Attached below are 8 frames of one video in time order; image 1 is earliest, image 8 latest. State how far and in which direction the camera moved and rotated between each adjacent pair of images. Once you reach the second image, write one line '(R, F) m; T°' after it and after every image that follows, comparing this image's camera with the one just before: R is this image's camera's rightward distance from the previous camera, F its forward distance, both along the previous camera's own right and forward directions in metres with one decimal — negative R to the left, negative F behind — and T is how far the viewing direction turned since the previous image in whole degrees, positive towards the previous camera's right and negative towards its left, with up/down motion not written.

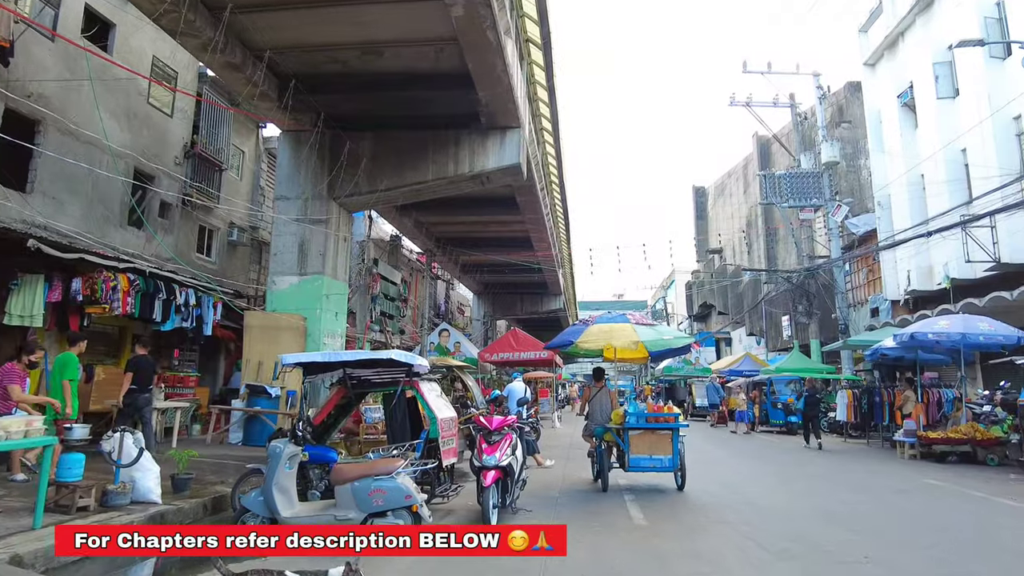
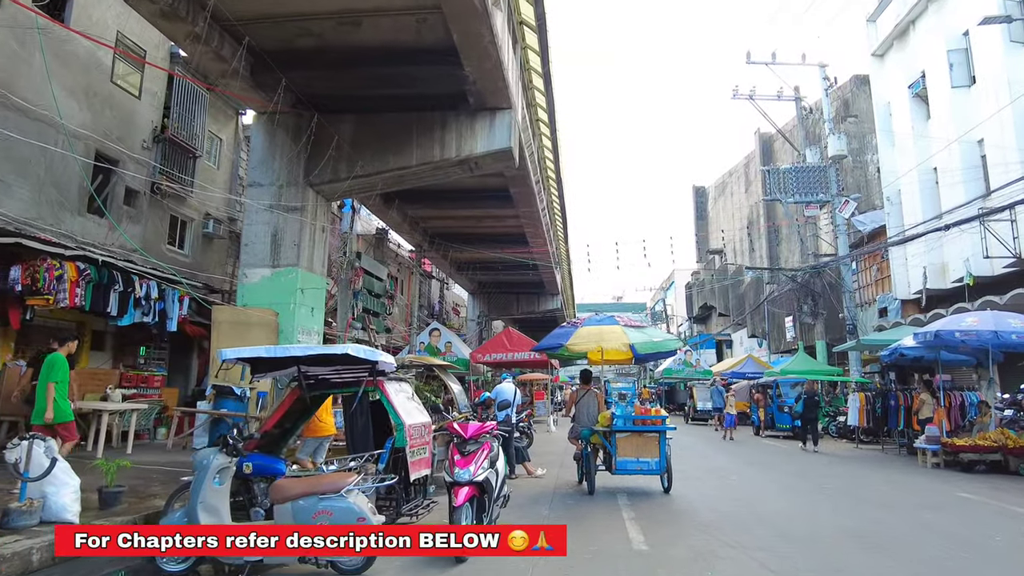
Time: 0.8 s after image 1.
(+0.2, +0.9) m; 0°
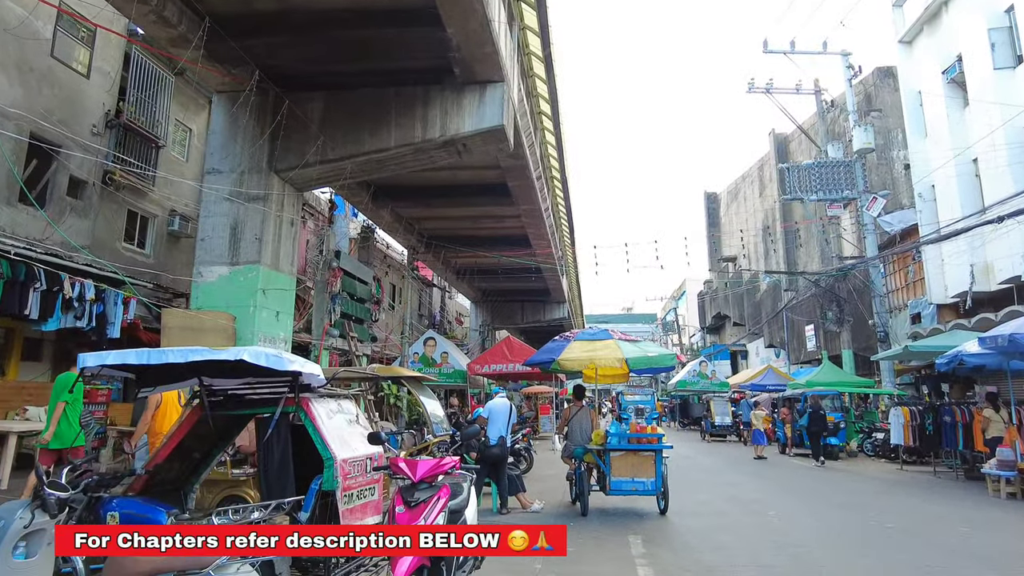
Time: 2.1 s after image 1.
(+0.2, +1.5) m; -1°
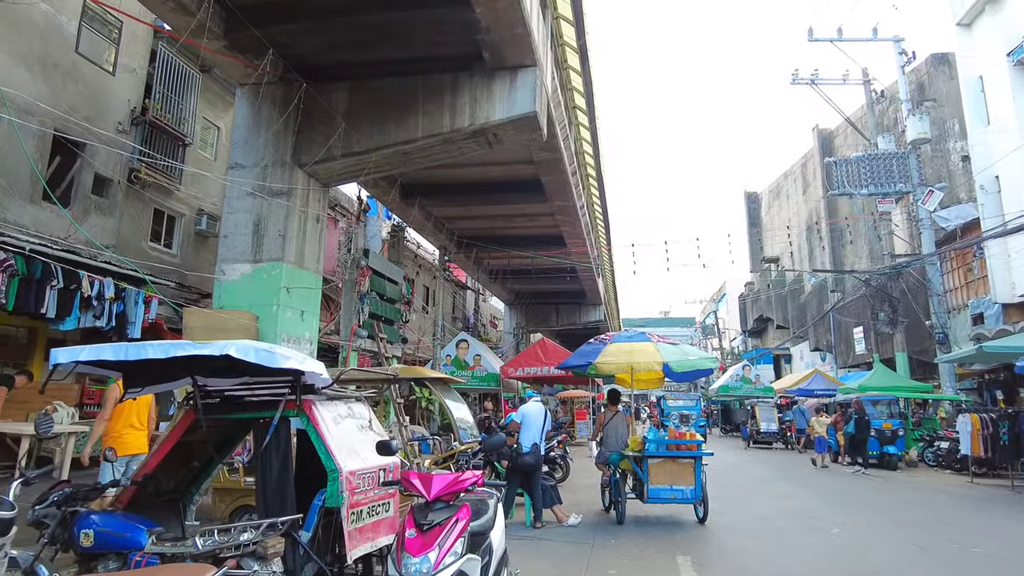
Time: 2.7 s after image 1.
(0.0, +0.6) m; -3°
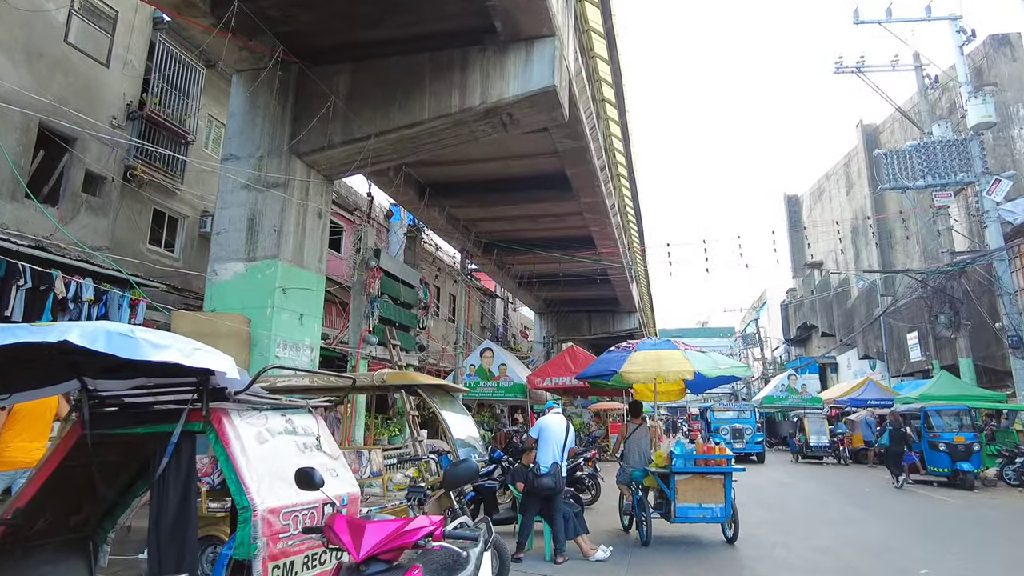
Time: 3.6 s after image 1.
(+0.2, +1.0) m; -3°
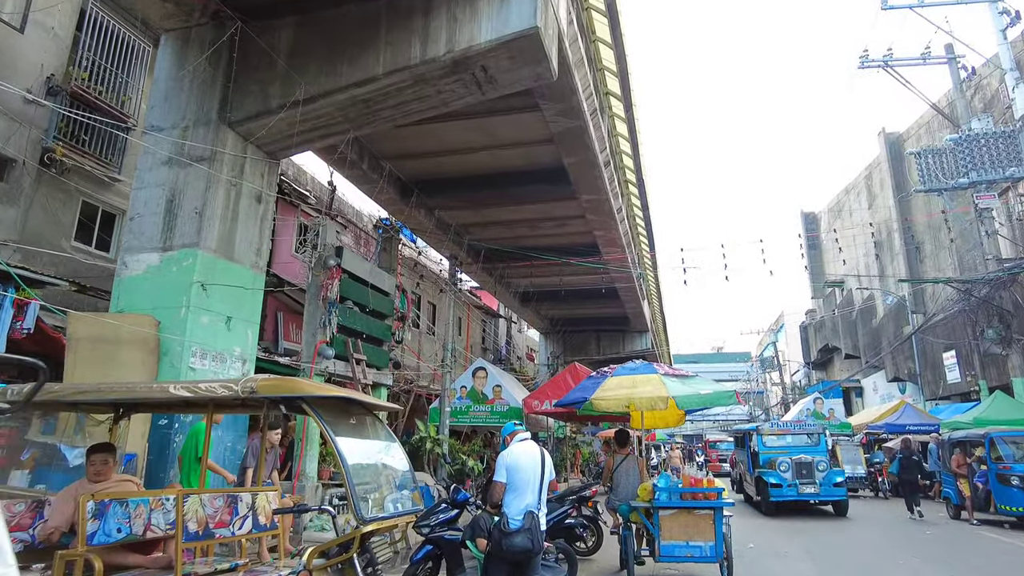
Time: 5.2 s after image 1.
(+0.4, +1.7) m; -1°
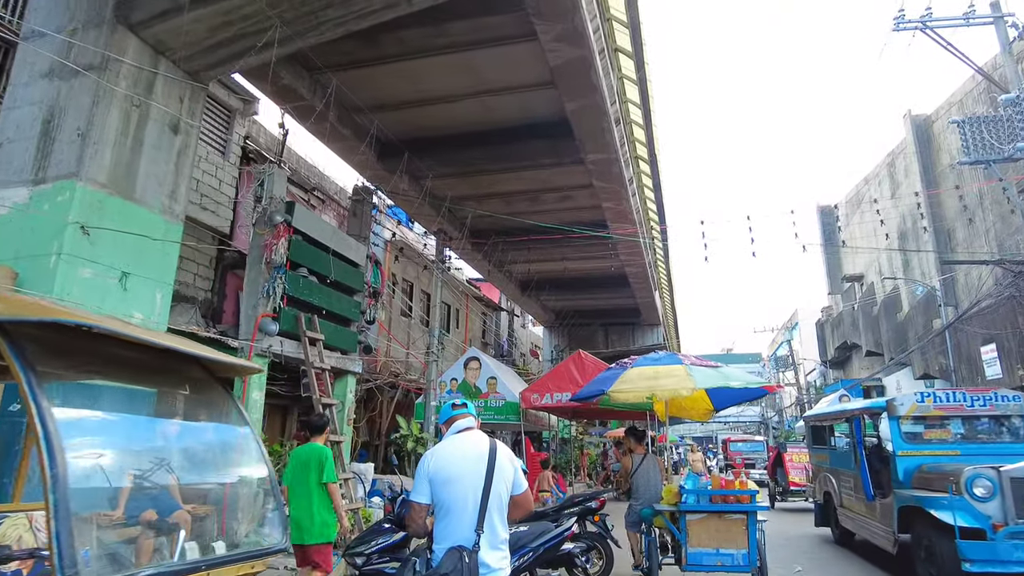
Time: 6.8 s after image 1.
(+0.2, +1.7) m; -1°
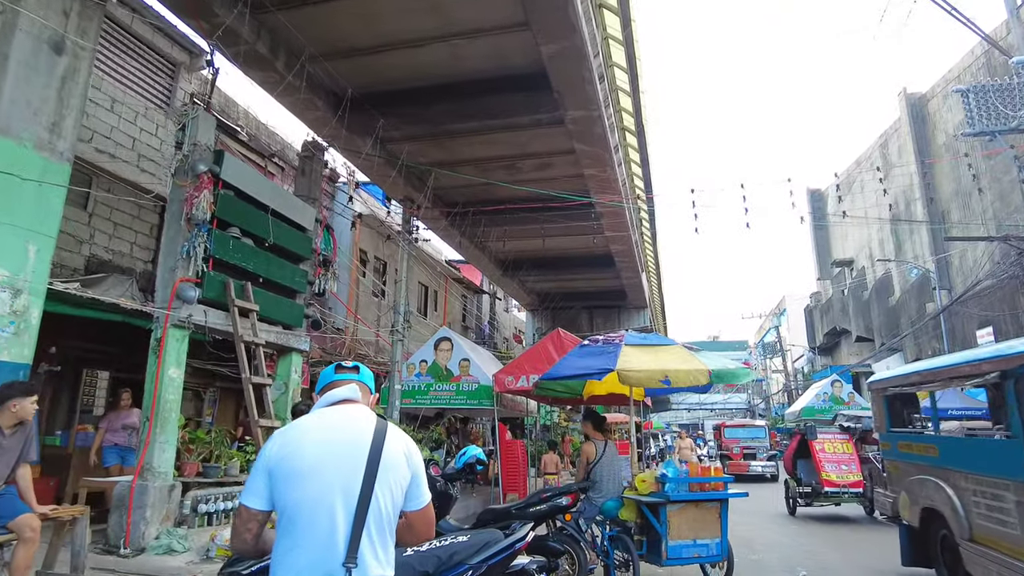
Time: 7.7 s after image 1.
(+0.3, +1.0) m; +1°
